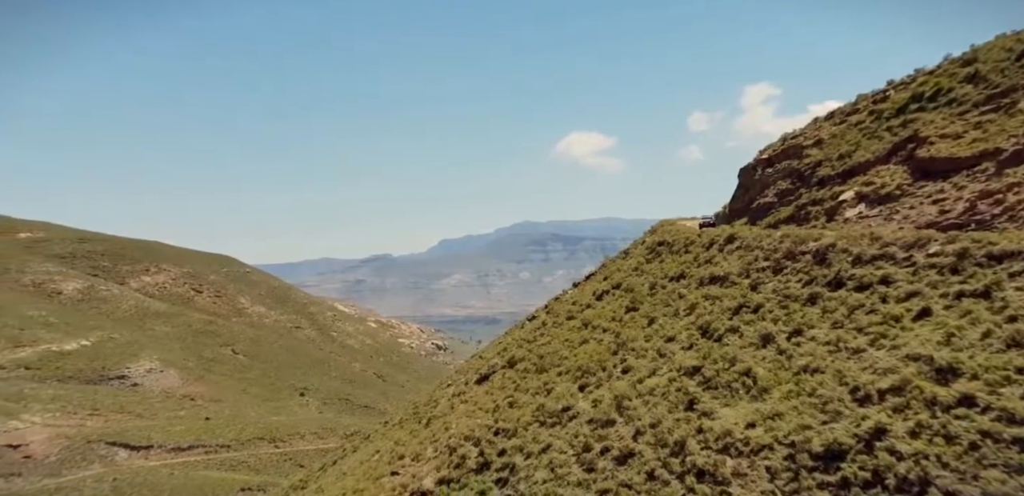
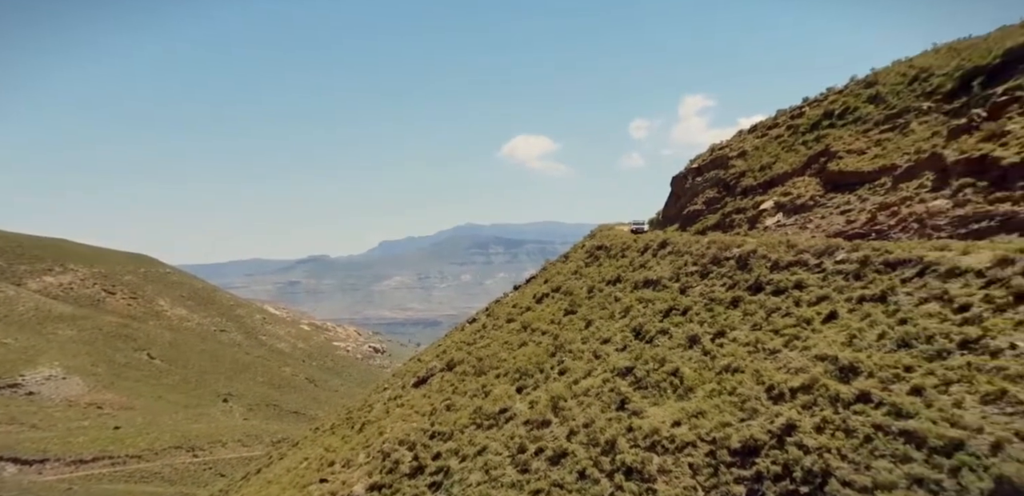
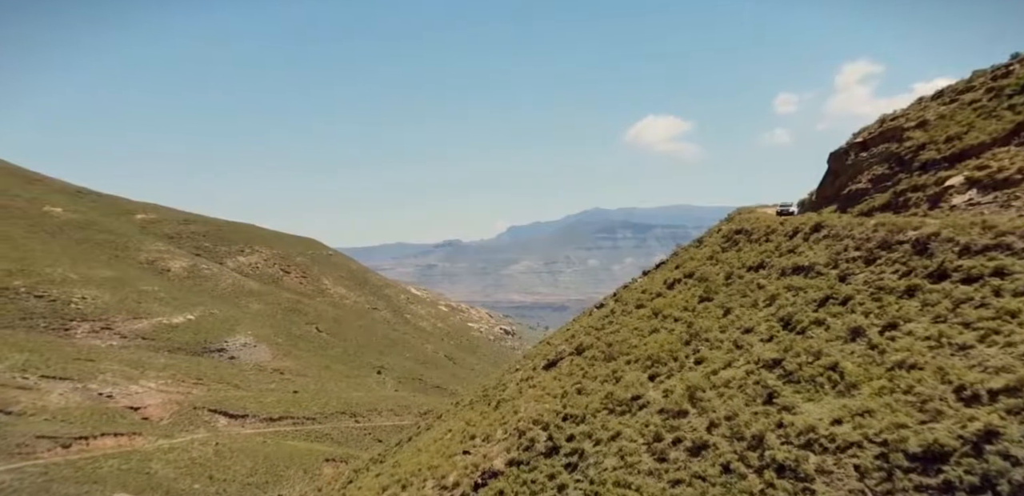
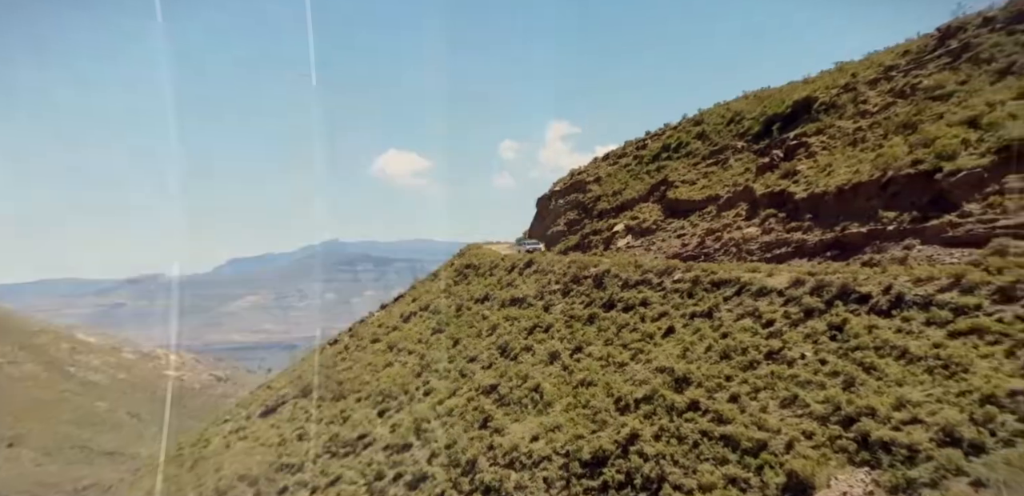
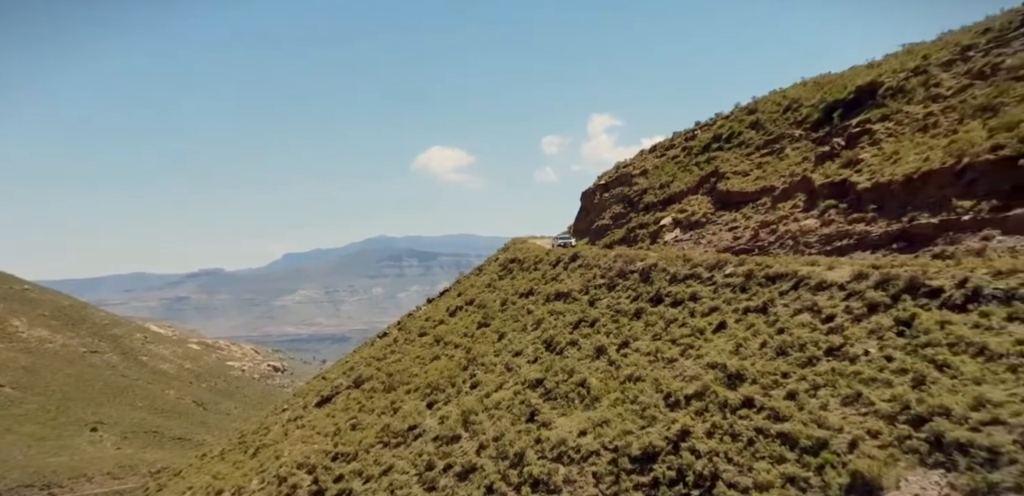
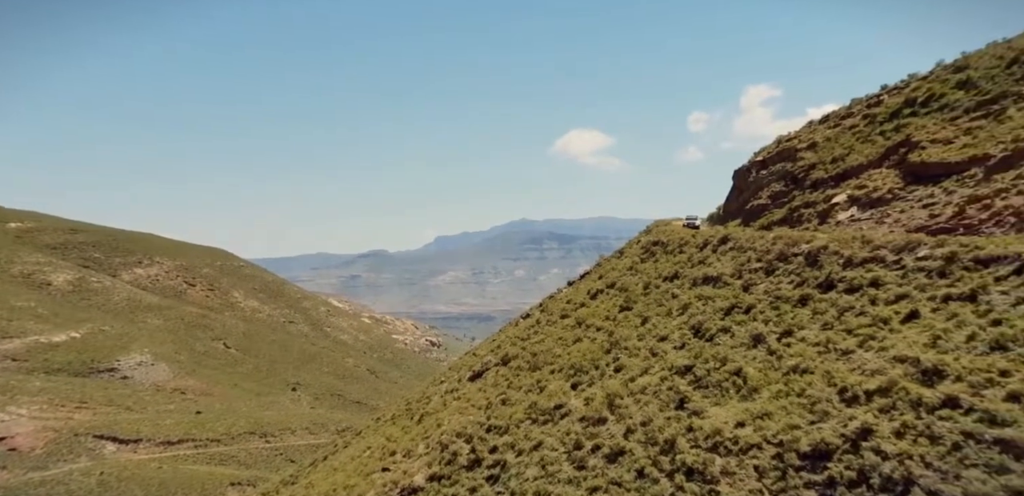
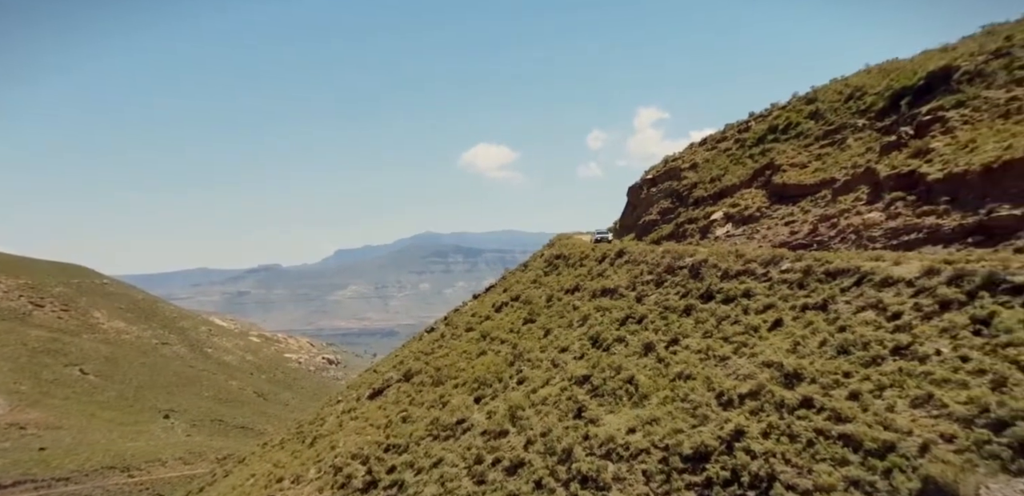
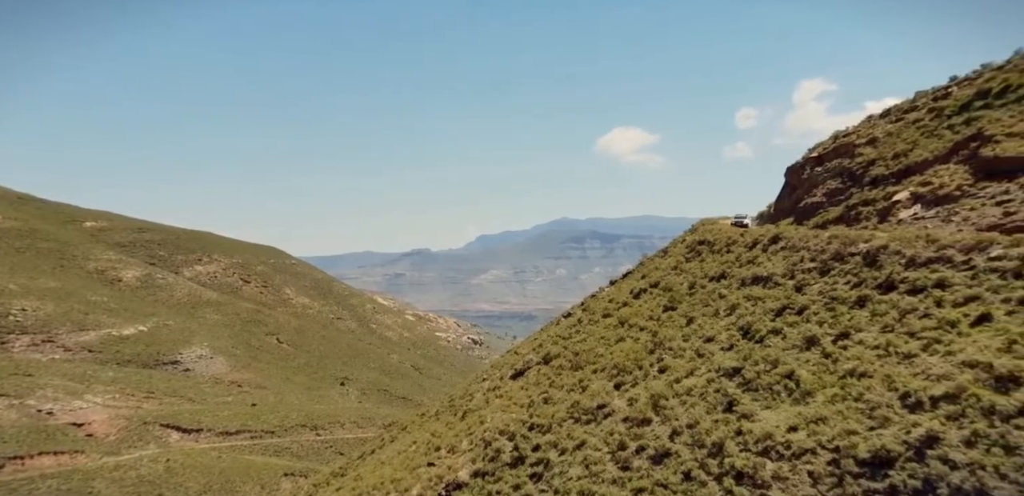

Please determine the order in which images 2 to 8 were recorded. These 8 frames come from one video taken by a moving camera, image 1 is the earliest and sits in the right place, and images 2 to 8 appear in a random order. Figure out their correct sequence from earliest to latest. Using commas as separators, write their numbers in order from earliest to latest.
3, 8, 6, 2, 7, 5, 4
